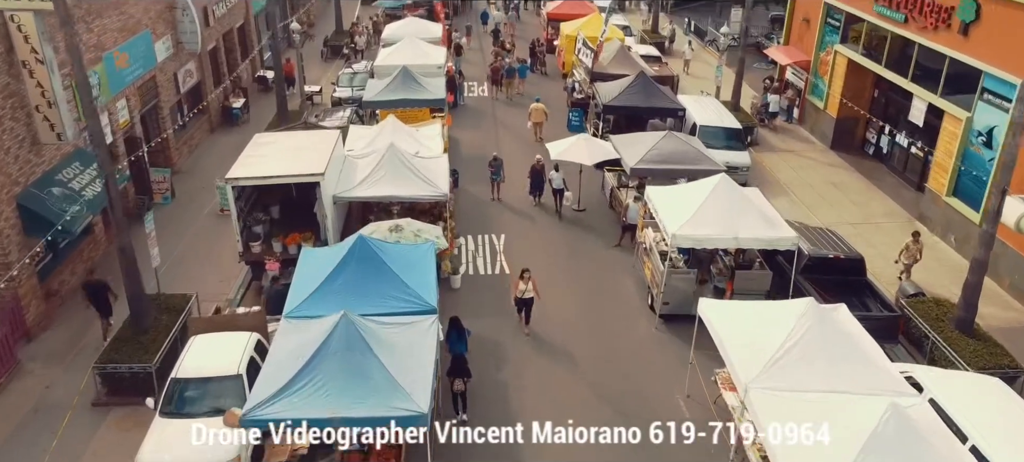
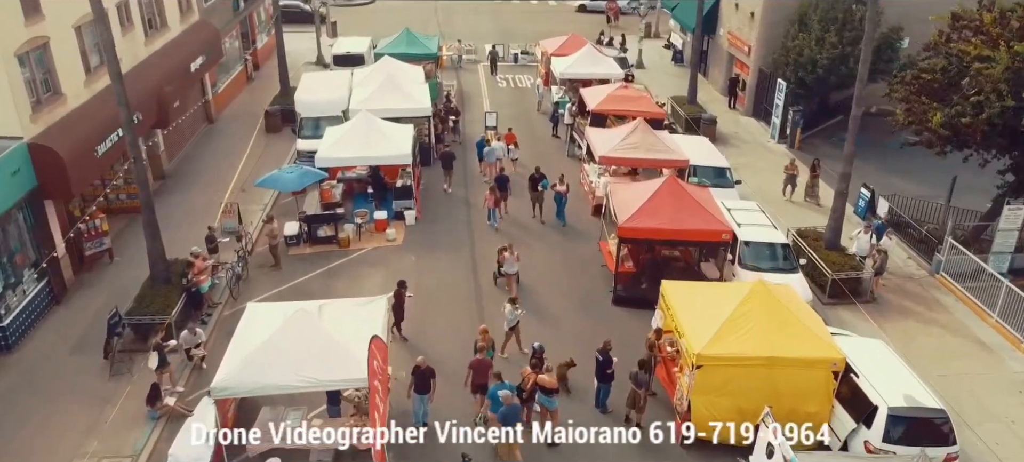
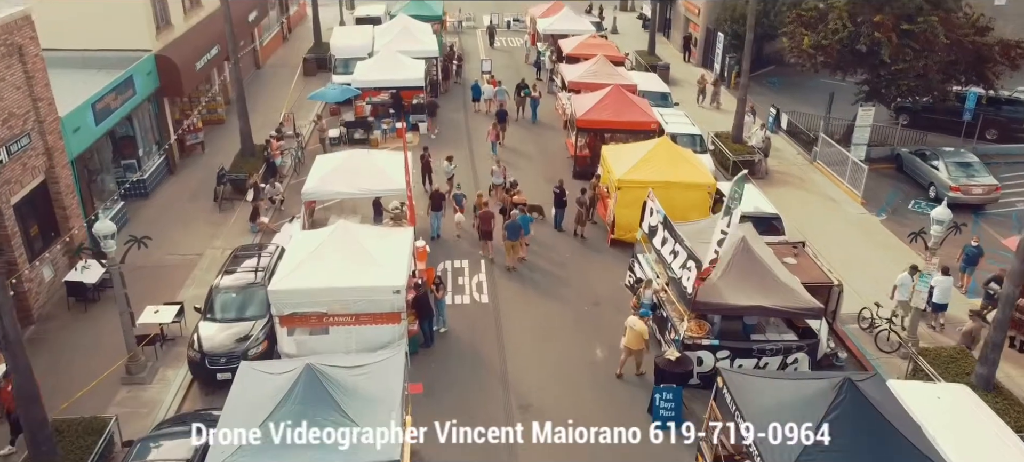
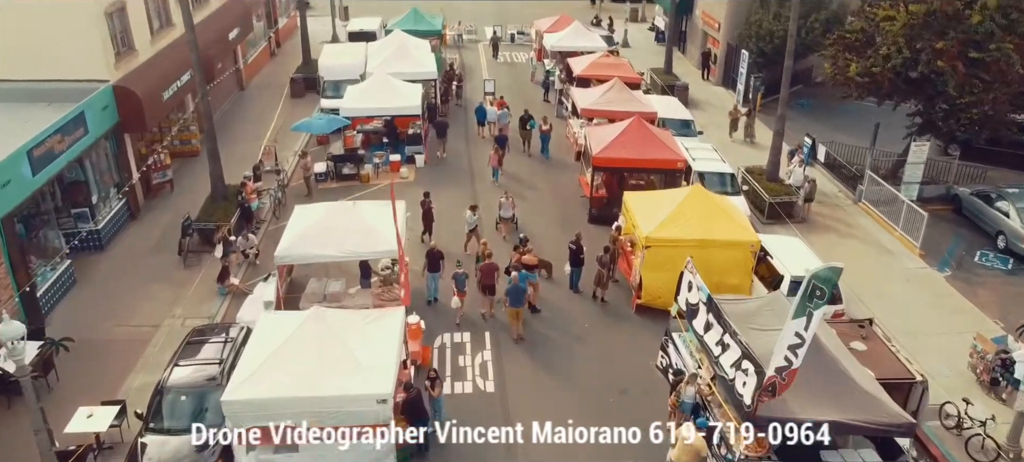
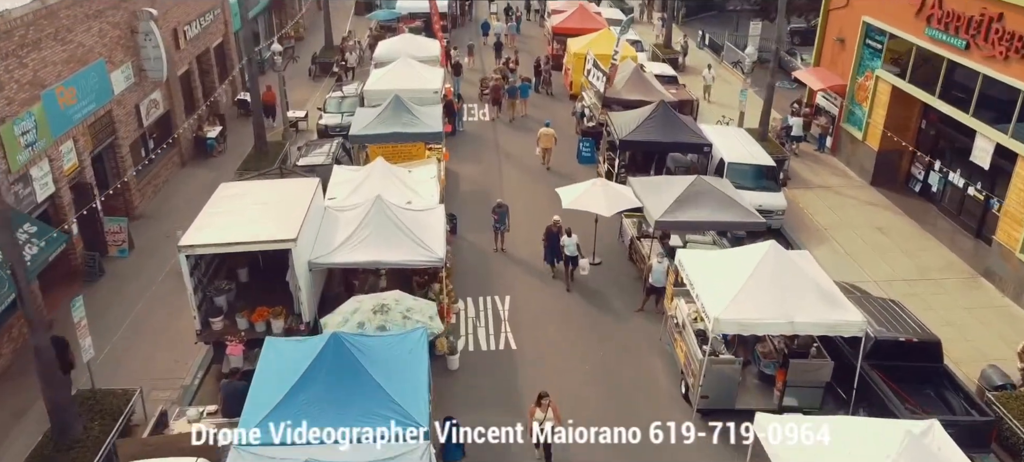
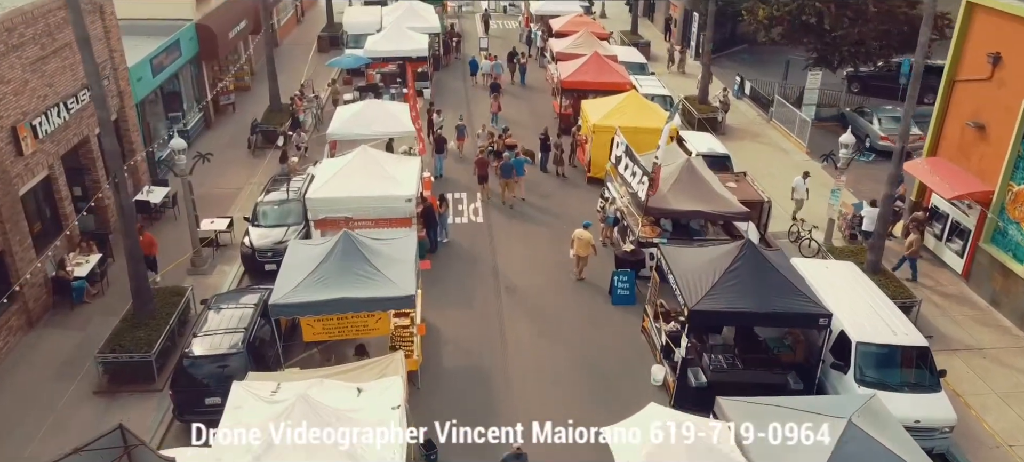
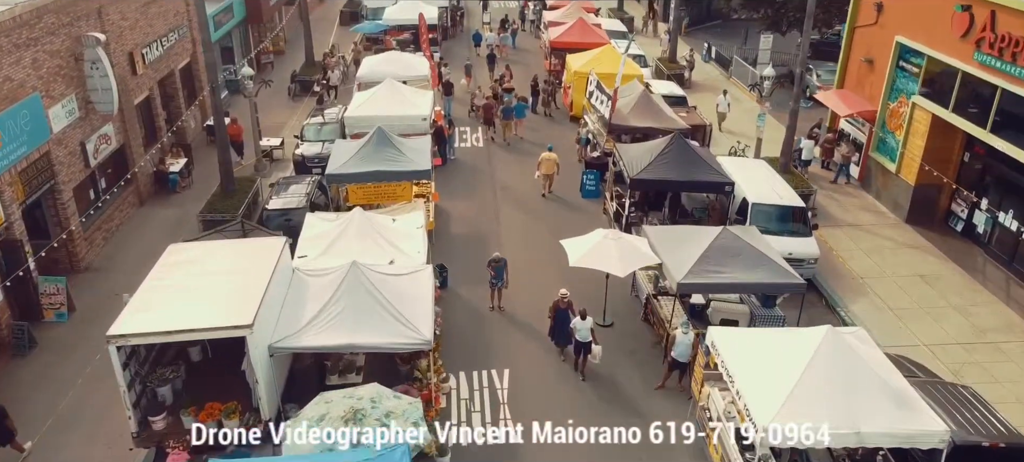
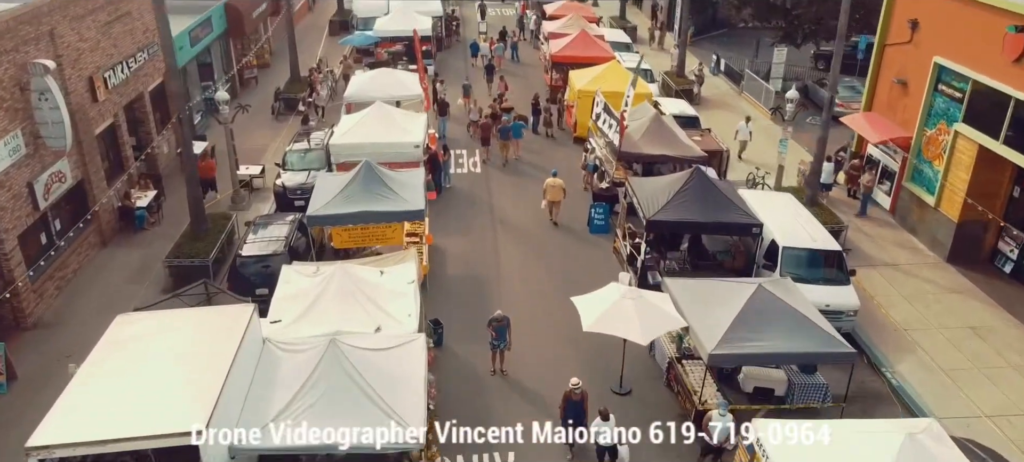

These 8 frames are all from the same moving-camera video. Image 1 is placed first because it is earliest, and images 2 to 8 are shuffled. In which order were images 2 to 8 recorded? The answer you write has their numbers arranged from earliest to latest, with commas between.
5, 7, 8, 6, 3, 4, 2
